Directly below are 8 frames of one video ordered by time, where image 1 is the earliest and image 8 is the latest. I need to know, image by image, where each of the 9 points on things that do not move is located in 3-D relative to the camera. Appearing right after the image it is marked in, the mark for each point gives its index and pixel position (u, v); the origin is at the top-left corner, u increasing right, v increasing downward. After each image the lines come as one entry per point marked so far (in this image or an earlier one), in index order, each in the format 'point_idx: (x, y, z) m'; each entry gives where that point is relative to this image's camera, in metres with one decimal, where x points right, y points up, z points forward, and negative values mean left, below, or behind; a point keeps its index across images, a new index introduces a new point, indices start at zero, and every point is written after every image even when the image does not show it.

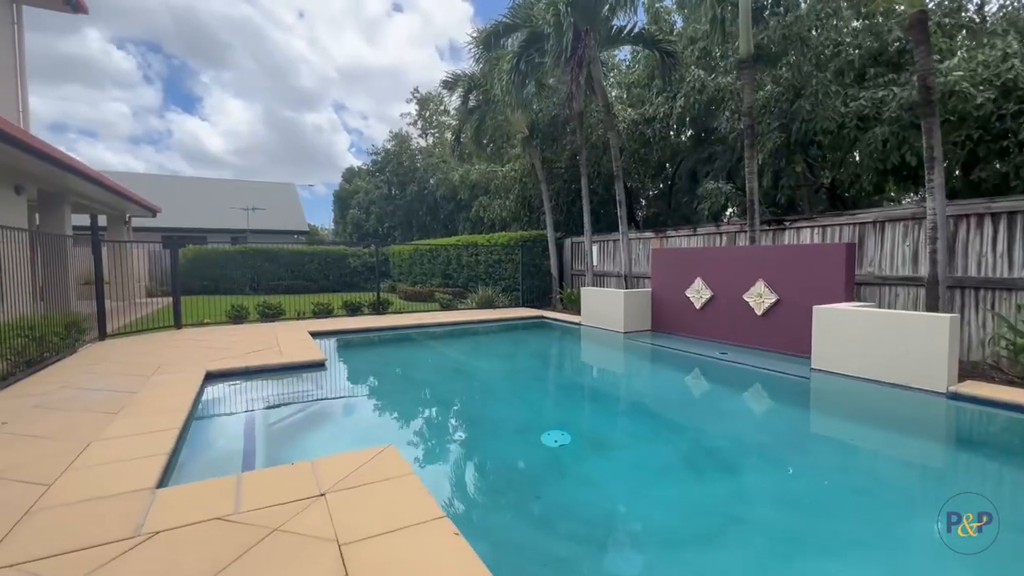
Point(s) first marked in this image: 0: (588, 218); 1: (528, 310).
0: (+1.8, +1.6, +11.0) m
1: (+0.4, -0.6, +11.7) m
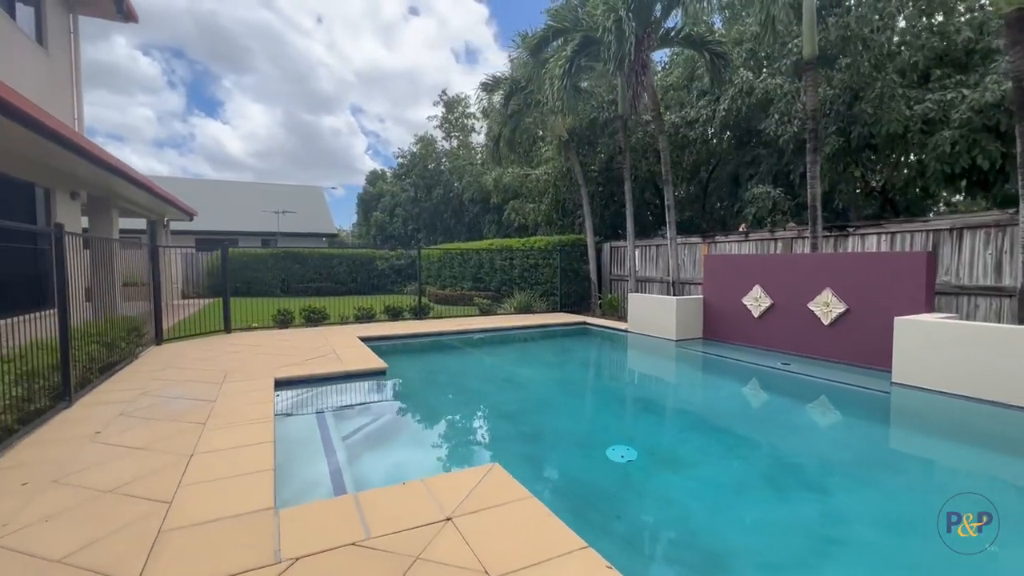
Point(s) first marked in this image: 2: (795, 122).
0: (+2.8, +1.5, +10.8) m
1: (+1.4, -0.7, +11.6) m
2: (+5.8, +3.4, +9.6) m
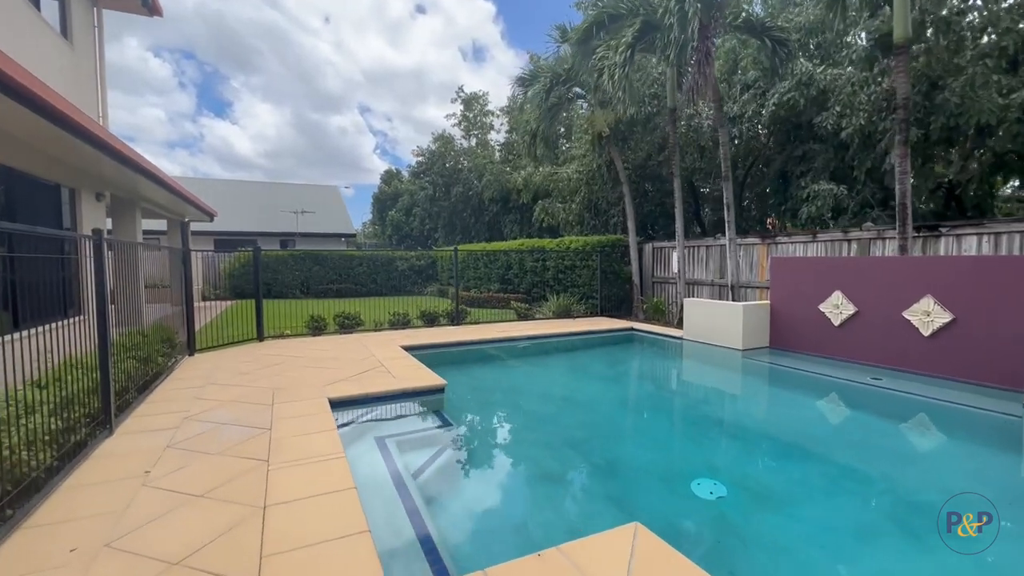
0: (+3.7, +1.4, +10.2) m
1: (+2.3, -0.8, +11.0) m
2: (+6.7, +3.3, +8.9) m
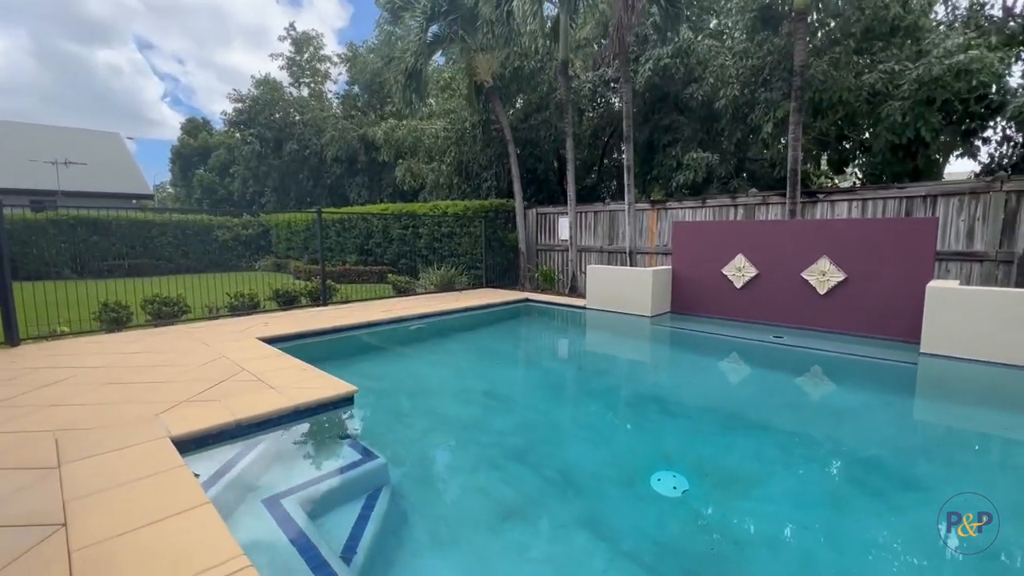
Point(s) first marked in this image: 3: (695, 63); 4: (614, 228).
0: (+1.2, +2.1, +9.7) m
1: (-0.3, -0.1, +10.2) m
2: (+4.4, +4.0, +9.4) m
3: (+4.0, +4.9, +10.4) m
4: (+2.1, +1.2, +9.7) m
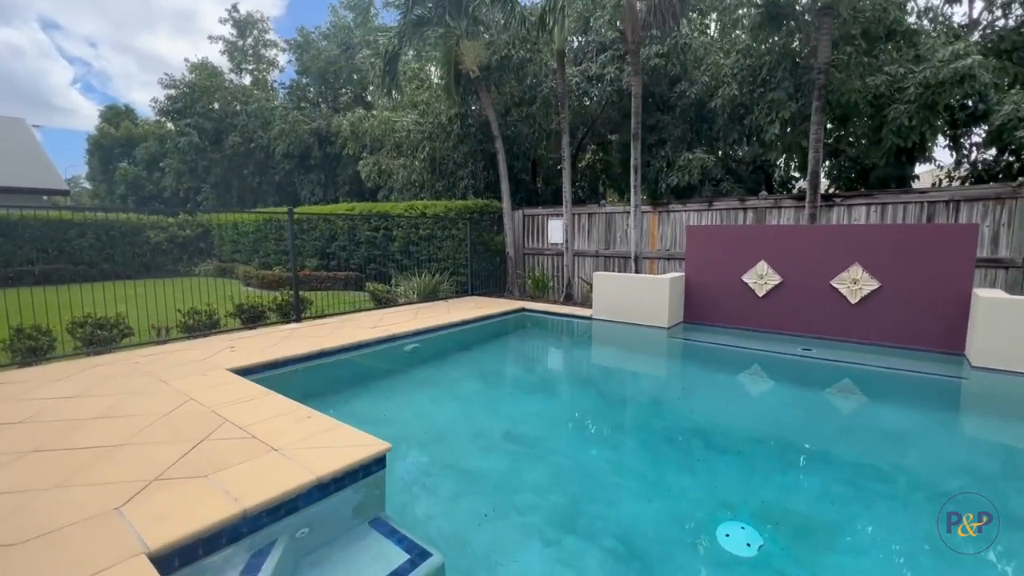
0: (+1.0, +2.0, +9.1) m
1: (-0.5, -0.2, +9.4) m
2: (+4.3, +3.9, +9.1) m
3: (+3.7, +4.8, +10.0) m
4: (+1.9, +1.1, +9.1) m
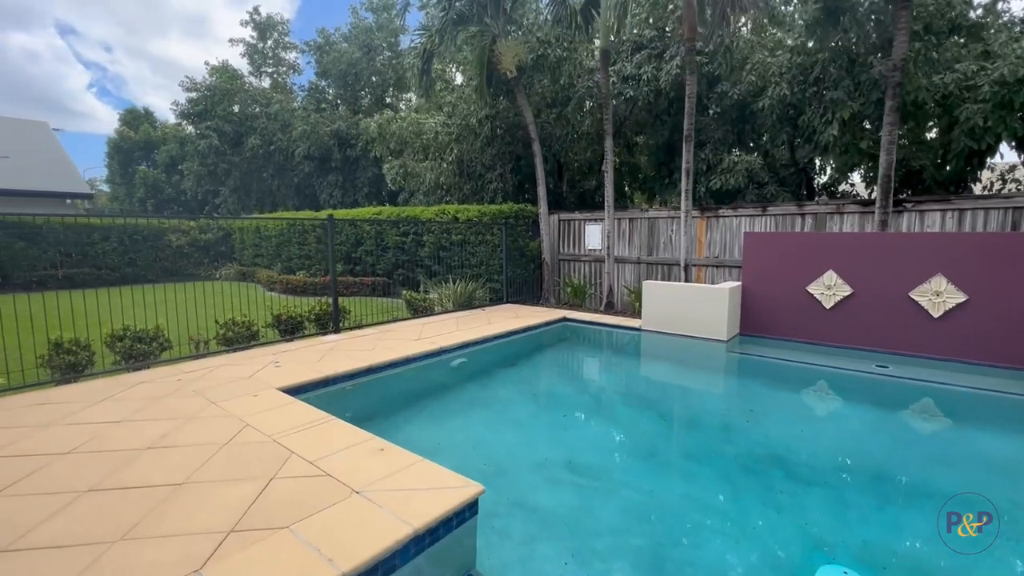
0: (+1.8, +1.8, +8.7) m
1: (+0.3, -0.4, +9.0) m
2: (+5.0, +3.8, +8.7) m
3: (+4.4, +4.7, +9.6) m
4: (+2.6, +0.9, +8.7) m
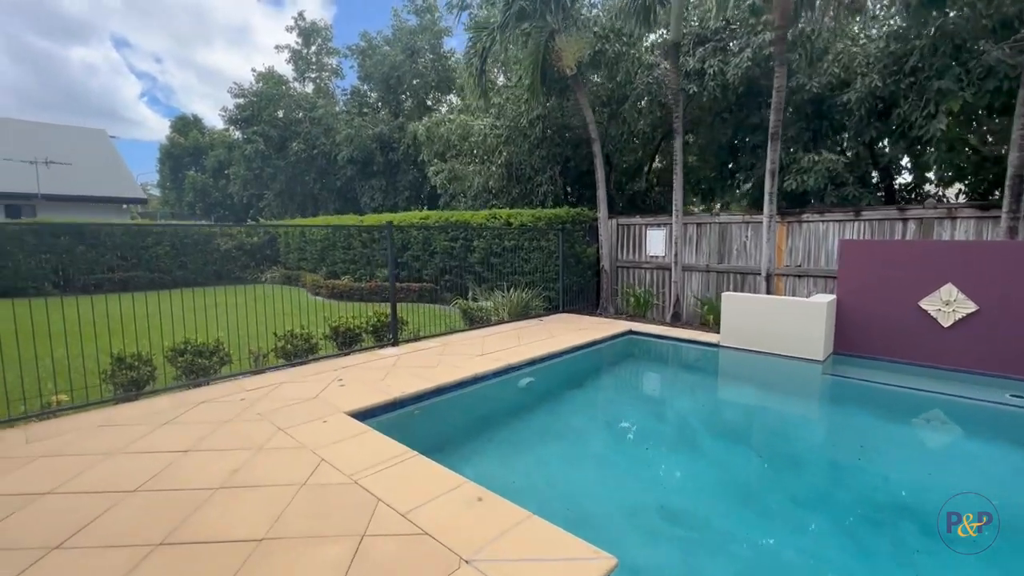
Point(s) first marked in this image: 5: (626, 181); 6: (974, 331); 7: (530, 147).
0: (+2.8, +1.6, +8.1) m
1: (+1.3, -0.6, +8.5) m
2: (+6.0, +3.6, +7.9) m
3: (+5.5, +4.5, +8.9) m
4: (+3.7, +0.7, +8.1) m
5: (+2.9, +2.7, +11.9) m
6: (+5.4, -0.5, +5.6) m
7: (+0.5, +3.4, +11.4) m
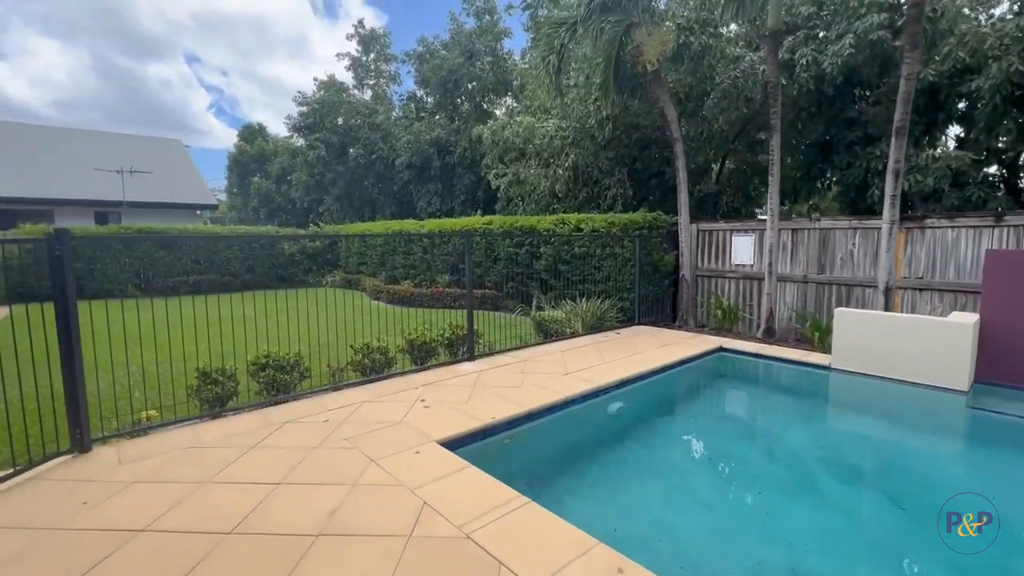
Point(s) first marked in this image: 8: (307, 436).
0: (+4.0, +1.4, +7.4) m
1: (+2.6, -0.8, +7.9) m
2: (+7.2, +3.3, +6.9) m
3: (+6.8, +4.3, +7.9) m
4: (+4.9, +0.5, +7.3) m
5: (+4.5, +2.5, +11.2) m
6: (+6.3, -0.7, +4.7) m
7: (+2.1, +3.2, +10.9) m
8: (-1.7, -1.2, +3.9) m
